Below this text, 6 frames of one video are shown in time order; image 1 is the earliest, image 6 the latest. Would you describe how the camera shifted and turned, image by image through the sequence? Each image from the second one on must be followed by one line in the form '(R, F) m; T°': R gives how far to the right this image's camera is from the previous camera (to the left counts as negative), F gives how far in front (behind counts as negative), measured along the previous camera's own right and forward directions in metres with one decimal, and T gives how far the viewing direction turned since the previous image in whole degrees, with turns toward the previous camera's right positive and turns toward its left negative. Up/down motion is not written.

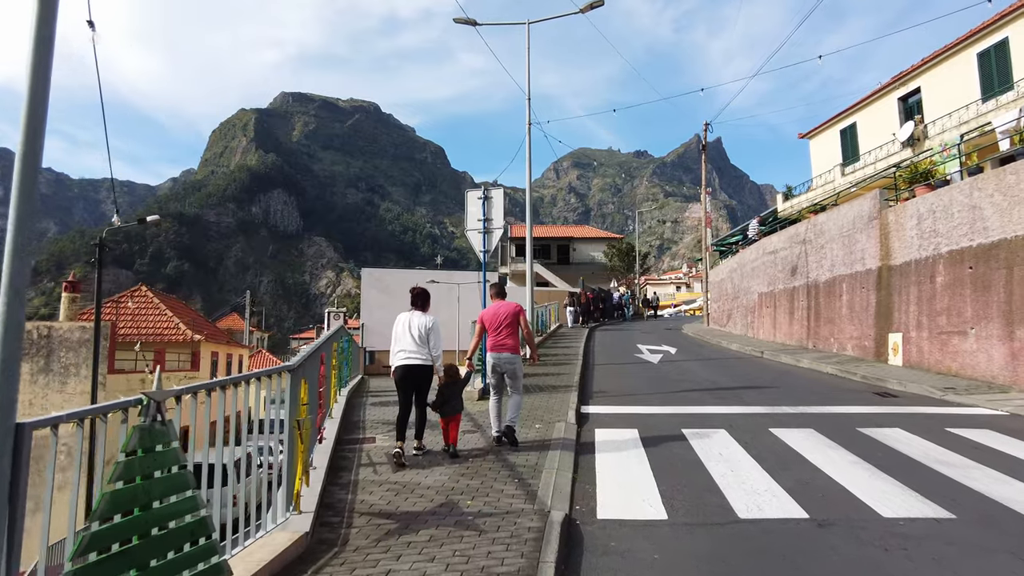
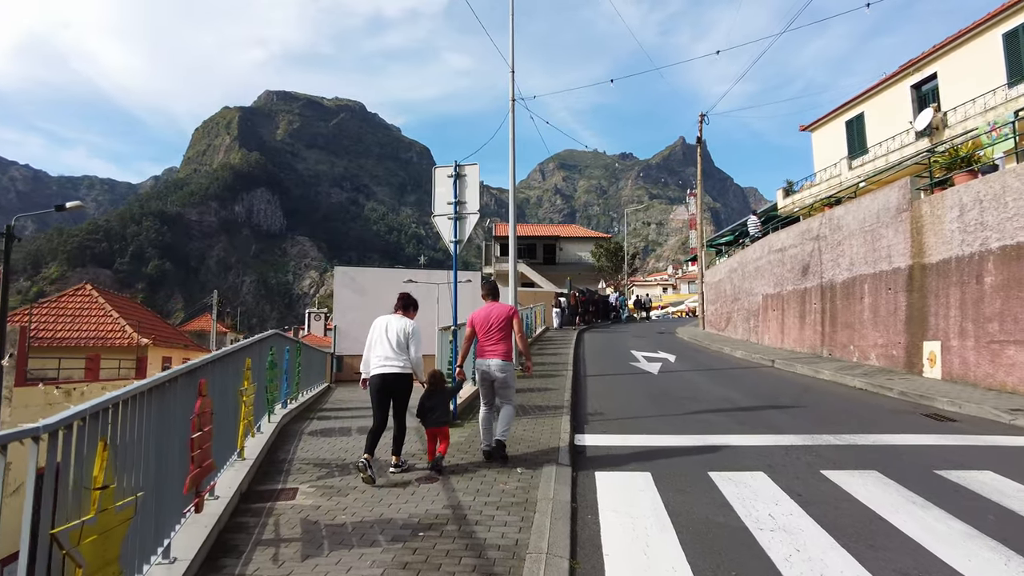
(+0.1, +1.8) m; +1°
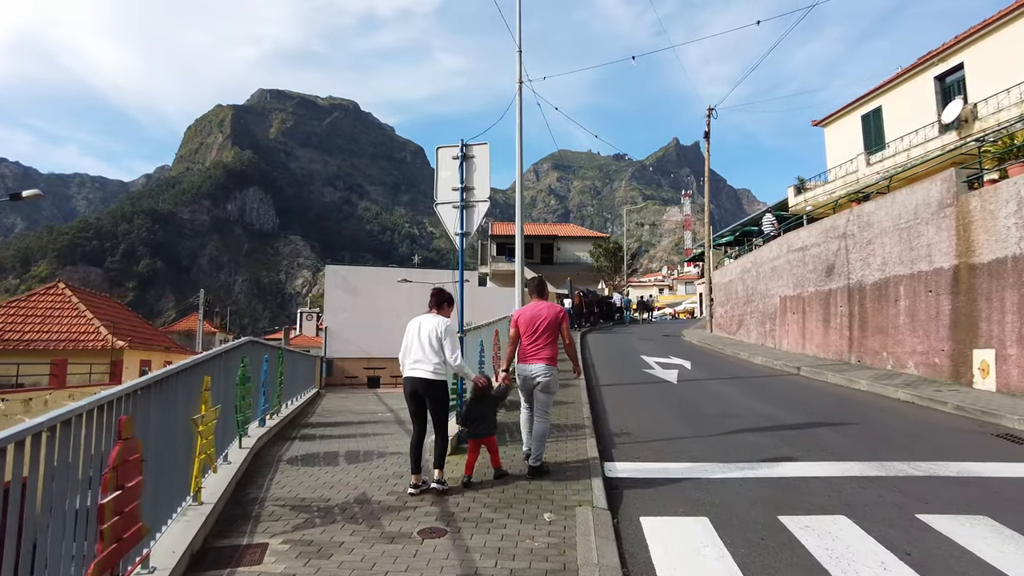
(-0.2, +1.1) m; +1°
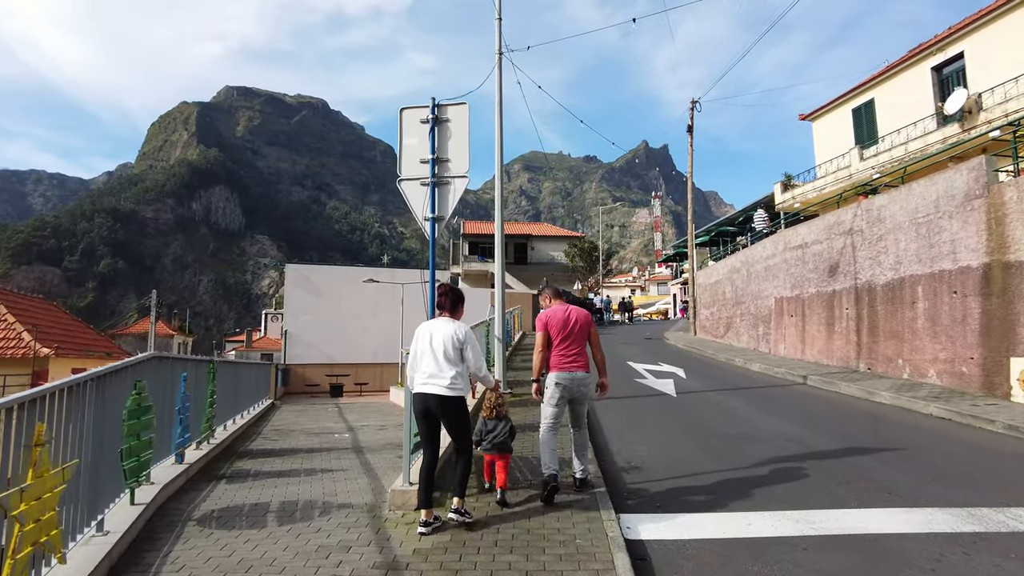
(-0.1, +1.4) m; +3°
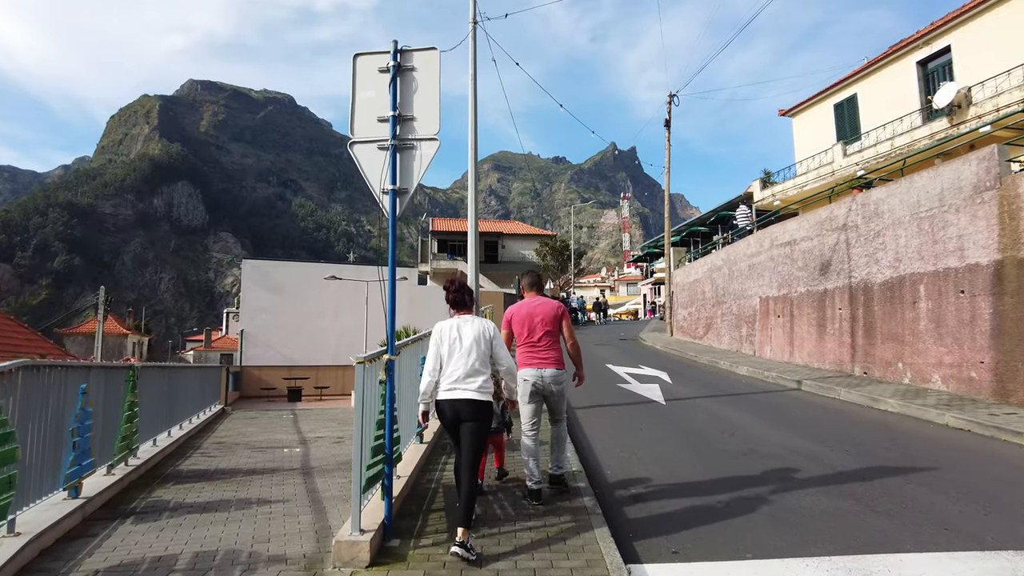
(-0.1, +1.0) m; +3°
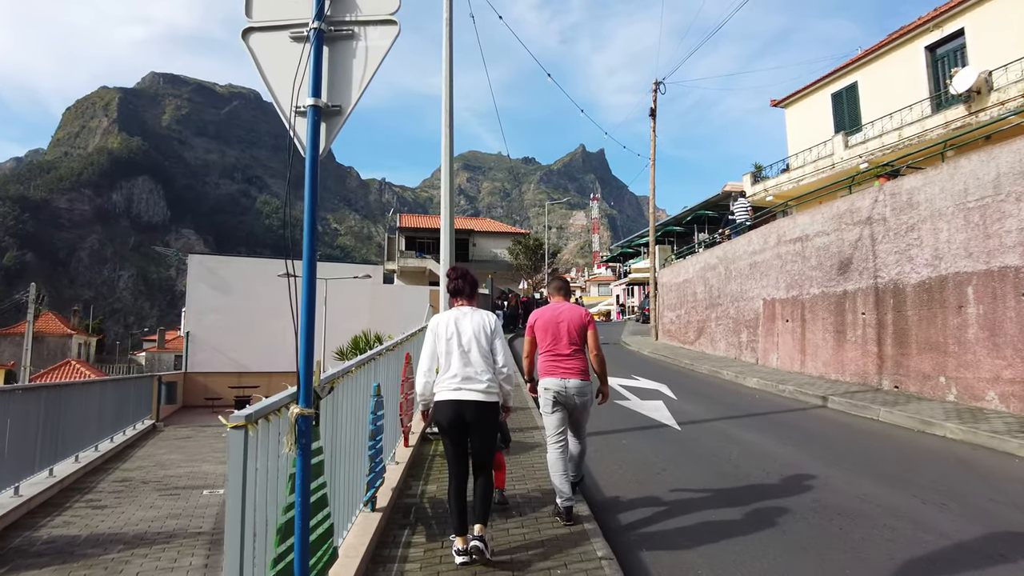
(-0.2, +1.7) m; +3°
